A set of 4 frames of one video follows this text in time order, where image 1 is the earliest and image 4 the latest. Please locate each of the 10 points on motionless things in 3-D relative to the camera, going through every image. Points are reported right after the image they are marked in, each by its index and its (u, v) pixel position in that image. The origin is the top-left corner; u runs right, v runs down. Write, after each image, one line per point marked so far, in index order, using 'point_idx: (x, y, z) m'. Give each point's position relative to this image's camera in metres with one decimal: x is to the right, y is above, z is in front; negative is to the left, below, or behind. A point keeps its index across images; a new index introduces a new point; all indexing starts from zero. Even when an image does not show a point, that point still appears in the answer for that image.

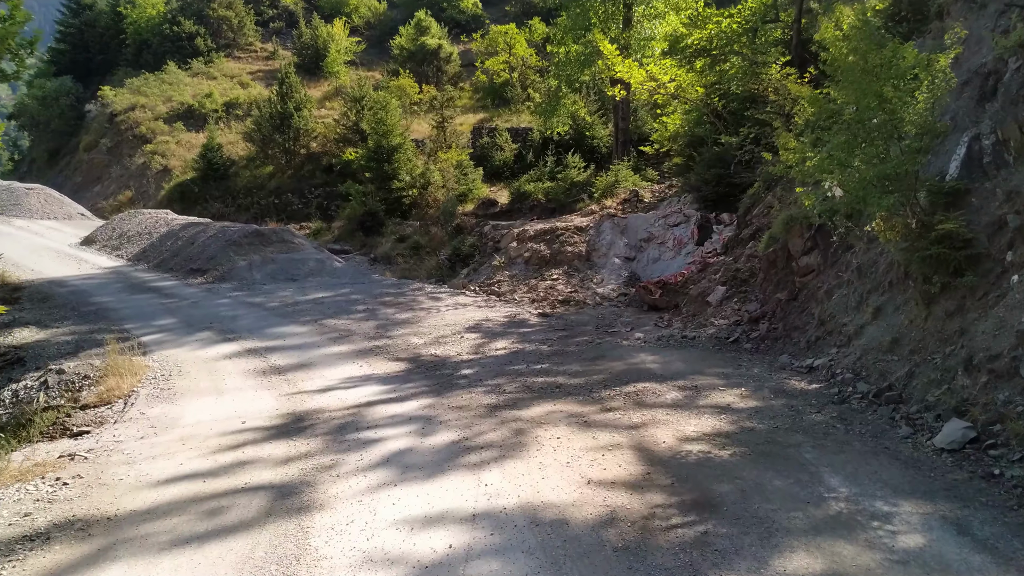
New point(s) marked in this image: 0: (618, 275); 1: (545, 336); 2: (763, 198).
0: (+2.0, +0.3, +14.2) m
1: (+0.4, -0.6, +10.0) m
2: (+4.3, +1.5, +12.7) m
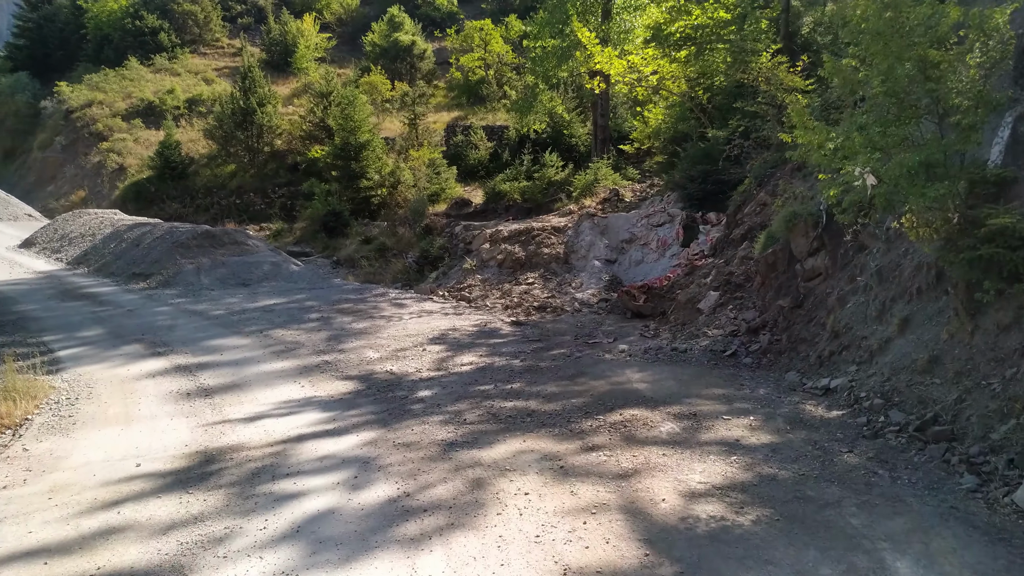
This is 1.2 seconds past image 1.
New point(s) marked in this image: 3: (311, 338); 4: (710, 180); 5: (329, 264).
0: (+1.5, +0.2, +13.2) m
1: (+0.1, -0.7, +8.9) m
2: (+3.8, +1.4, +11.7) m
3: (-2.7, -0.7, +9.9) m
4: (+3.6, +2.0, +13.8) m
5: (-4.1, +0.5, +17.0) m
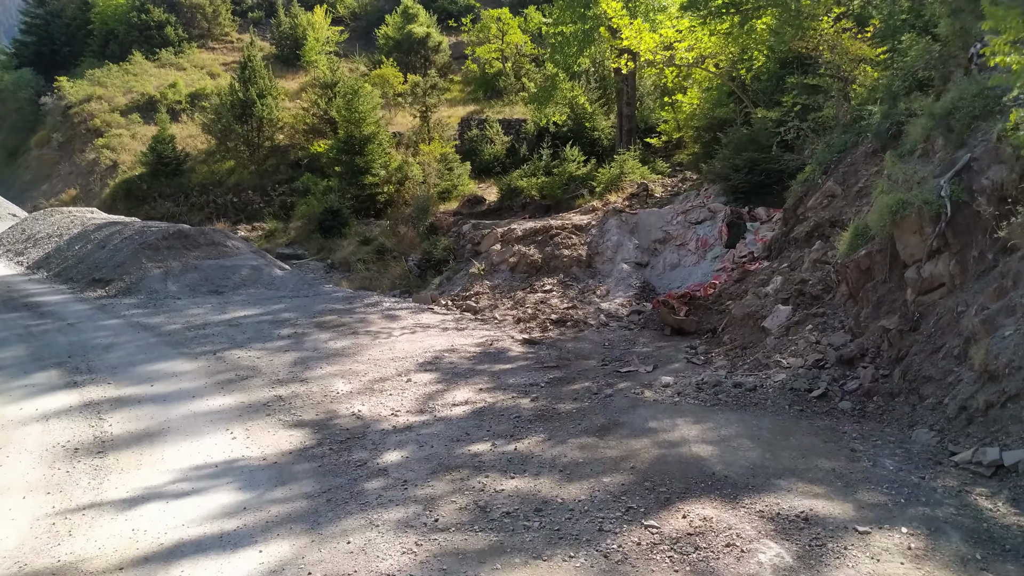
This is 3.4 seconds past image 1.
0: (+1.7, +0.1, +11.1) m
1: (+0.2, -0.8, +6.9) m
2: (+4.0, +1.3, +9.6) m
3: (-2.5, -0.8, +8.0) m
4: (+3.8, +1.9, +11.7) m
5: (-3.8, +0.4, +15.1) m
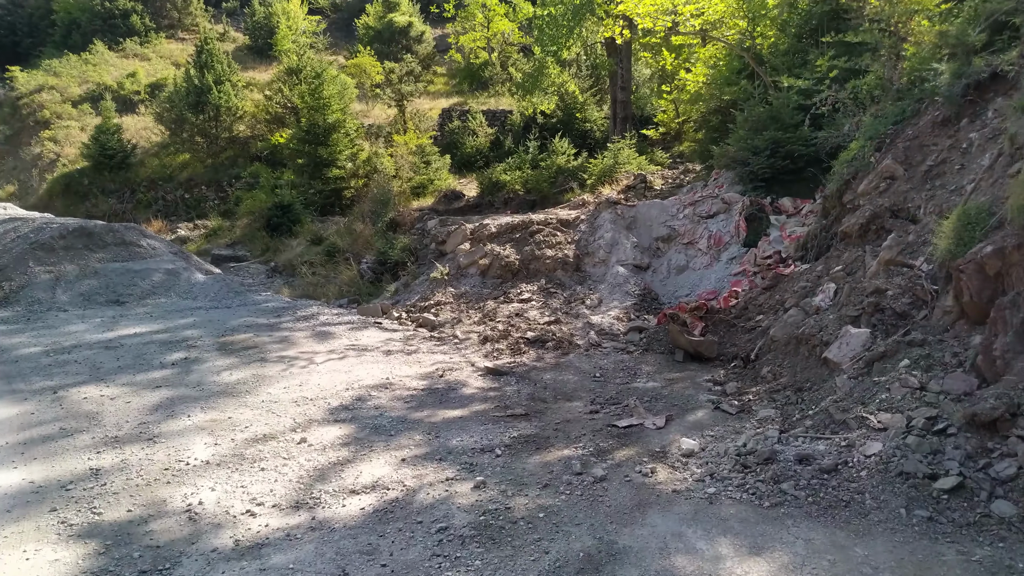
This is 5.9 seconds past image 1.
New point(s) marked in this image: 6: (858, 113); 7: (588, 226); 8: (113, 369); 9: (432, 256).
0: (+1.3, 0.0, +8.9) m
1: (-0.2, -0.9, +4.6) m
2: (+3.6, +1.2, +7.4) m
3: (-2.9, -0.9, +5.7) m
4: (+3.4, +1.7, +9.4) m
5: (-4.2, +0.3, +12.8) m
6: (+4.1, +2.1, +8.8) m
7: (+1.1, +0.9, +10.4) m
8: (-3.6, -0.7, +6.8) m
9: (-1.2, +0.5, +11.3) m
